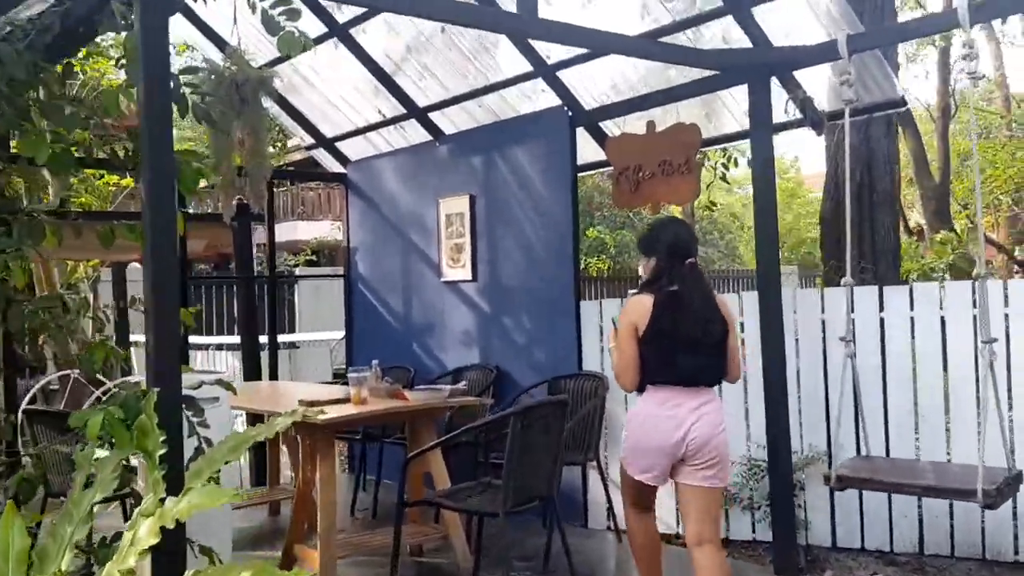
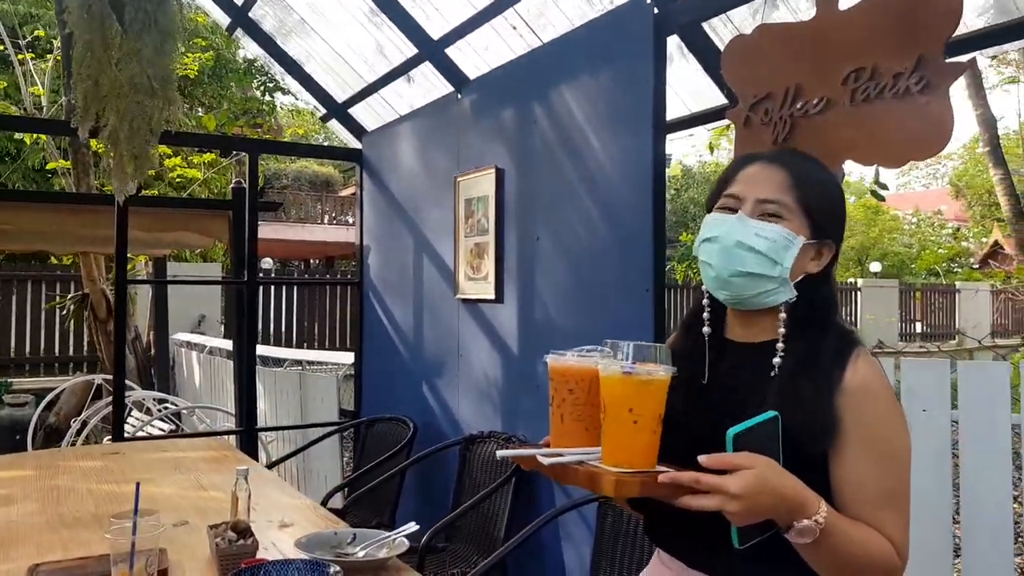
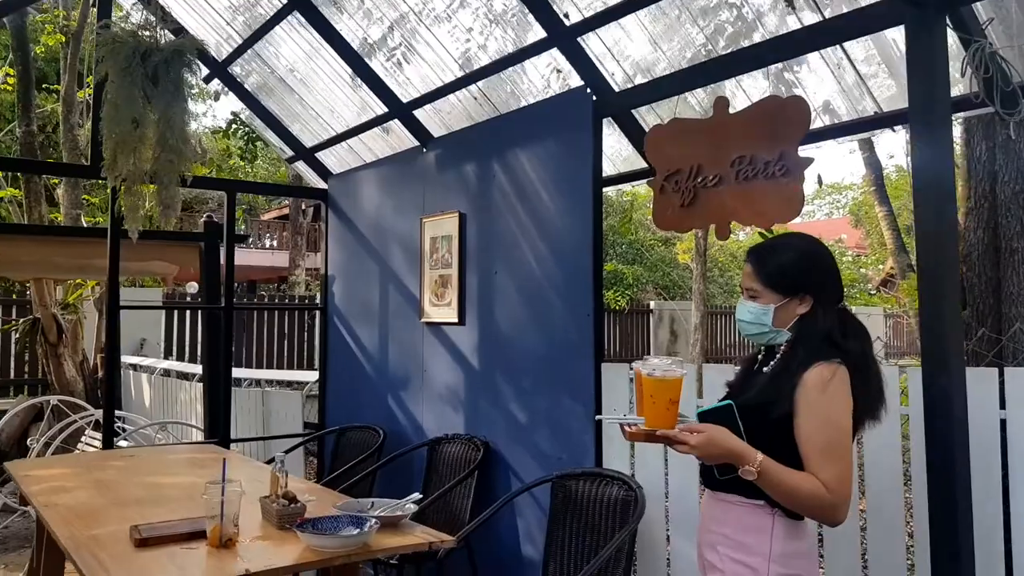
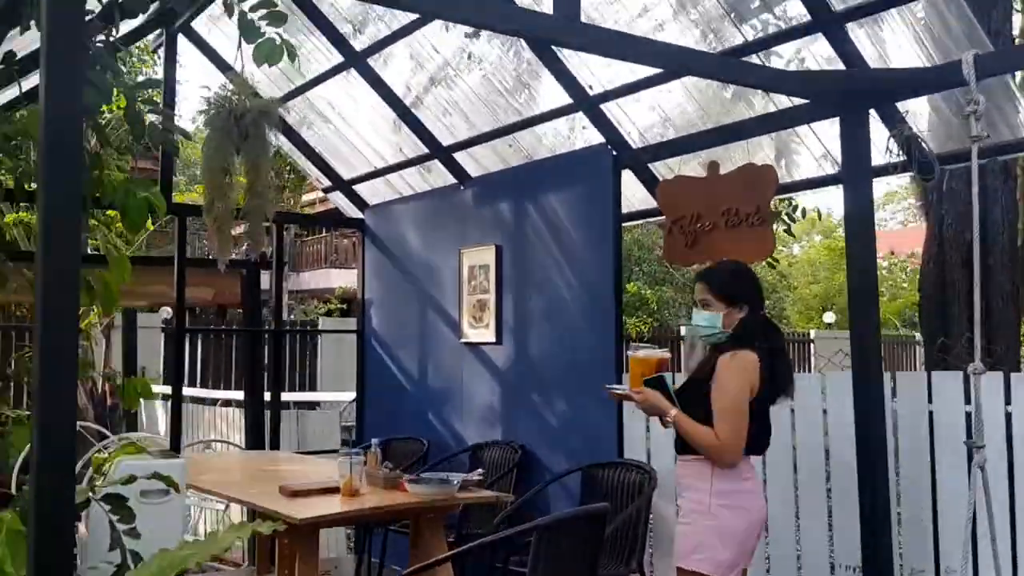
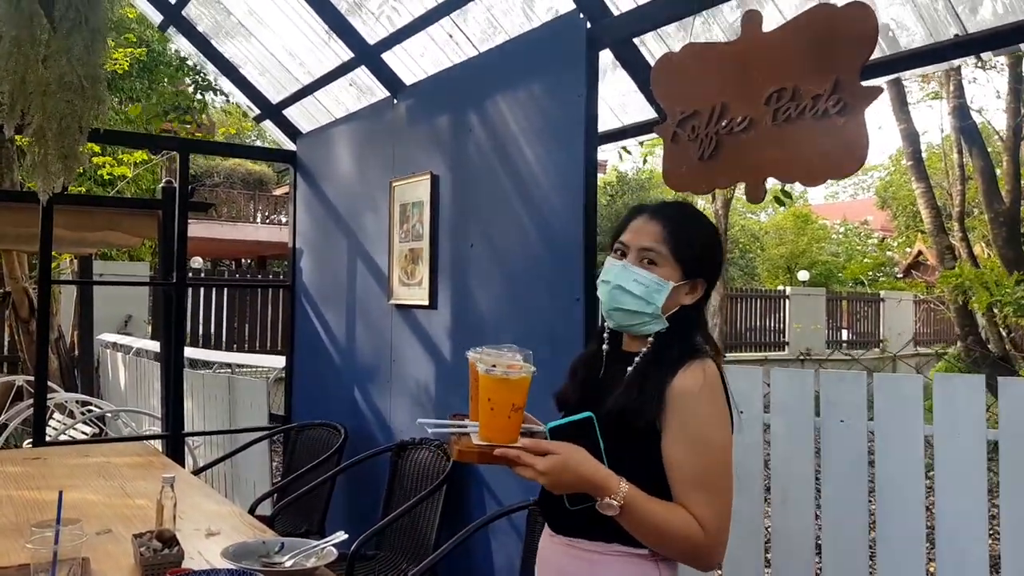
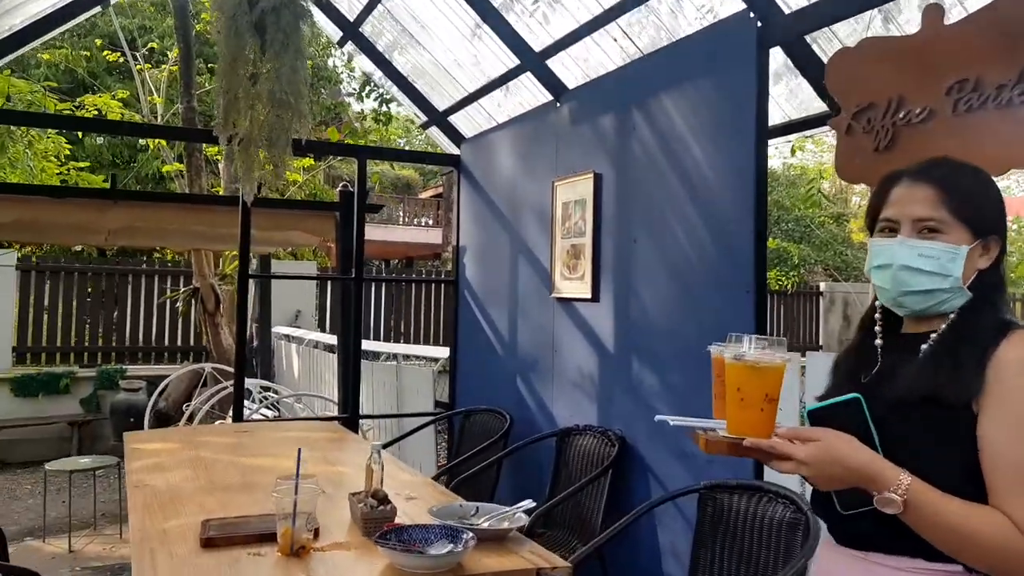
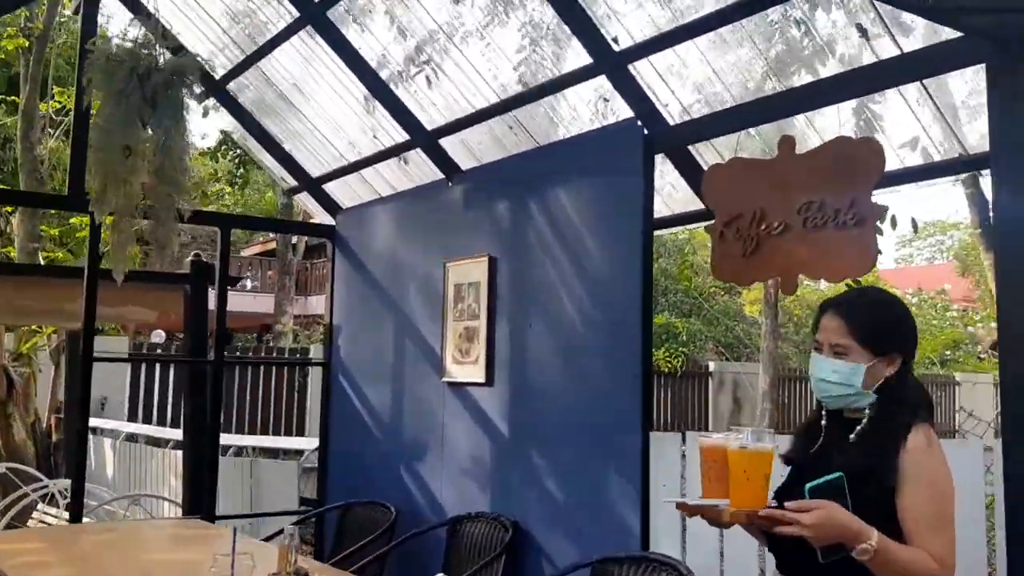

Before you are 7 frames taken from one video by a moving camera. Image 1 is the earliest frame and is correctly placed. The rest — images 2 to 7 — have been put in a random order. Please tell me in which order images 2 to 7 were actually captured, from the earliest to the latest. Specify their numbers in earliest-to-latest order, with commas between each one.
4, 7, 3, 6, 2, 5
